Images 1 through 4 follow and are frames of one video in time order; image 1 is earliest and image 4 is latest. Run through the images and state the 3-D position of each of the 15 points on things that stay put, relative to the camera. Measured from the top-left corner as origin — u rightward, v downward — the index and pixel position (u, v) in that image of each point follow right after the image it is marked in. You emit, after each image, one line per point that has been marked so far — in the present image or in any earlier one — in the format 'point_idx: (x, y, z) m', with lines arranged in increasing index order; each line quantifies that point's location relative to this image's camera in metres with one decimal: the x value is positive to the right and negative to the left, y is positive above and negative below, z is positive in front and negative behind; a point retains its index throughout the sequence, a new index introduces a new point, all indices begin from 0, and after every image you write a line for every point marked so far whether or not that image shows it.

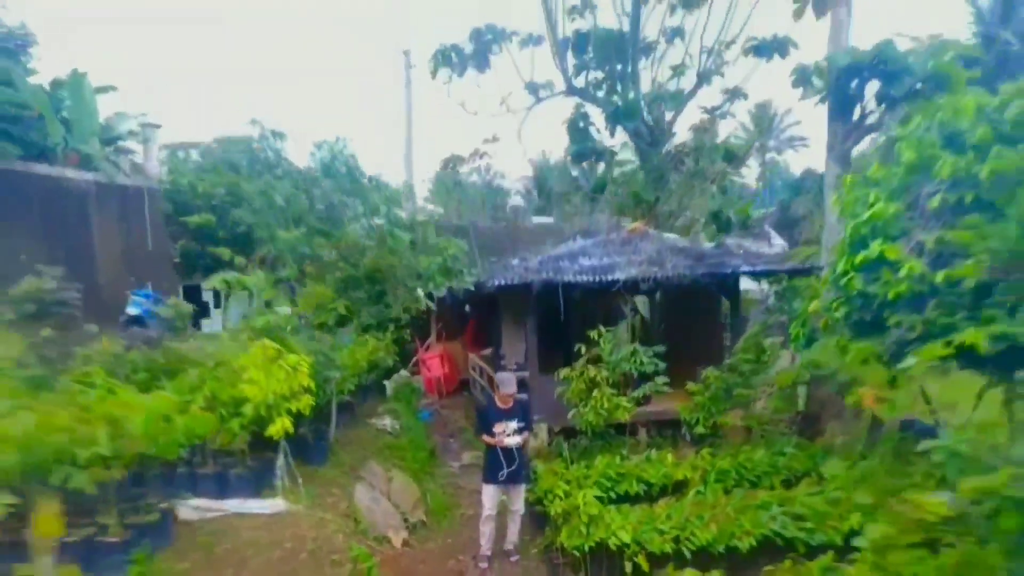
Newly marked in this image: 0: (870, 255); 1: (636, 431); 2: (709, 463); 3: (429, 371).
0: (+3.1, +0.3, +5.9) m
1: (+1.5, -1.6, +8.0) m
2: (+2.0, -1.7, +6.7) m
3: (-1.2, -1.0, +9.7) m
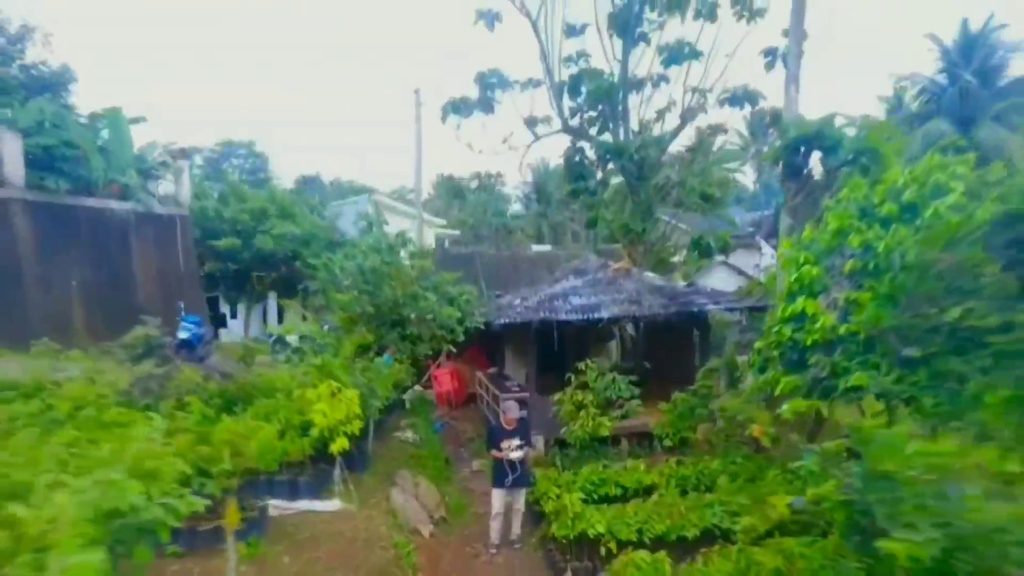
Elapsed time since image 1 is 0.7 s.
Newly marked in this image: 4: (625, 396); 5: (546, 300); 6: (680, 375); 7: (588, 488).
0: (+3.1, -0.2, +7.5) m
1: (+1.5, -2.1, +9.6) m
2: (+2.0, -2.2, +8.3) m
3: (-1.2, -1.5, +11.3) m
4: (+1.5, -1.5, +9.7) m
5: (+0.5, -0.2, +10.0) m
6: (+2.6, -1.4, +10.8) m
7: (+1.0, -2.3, +8.2) m
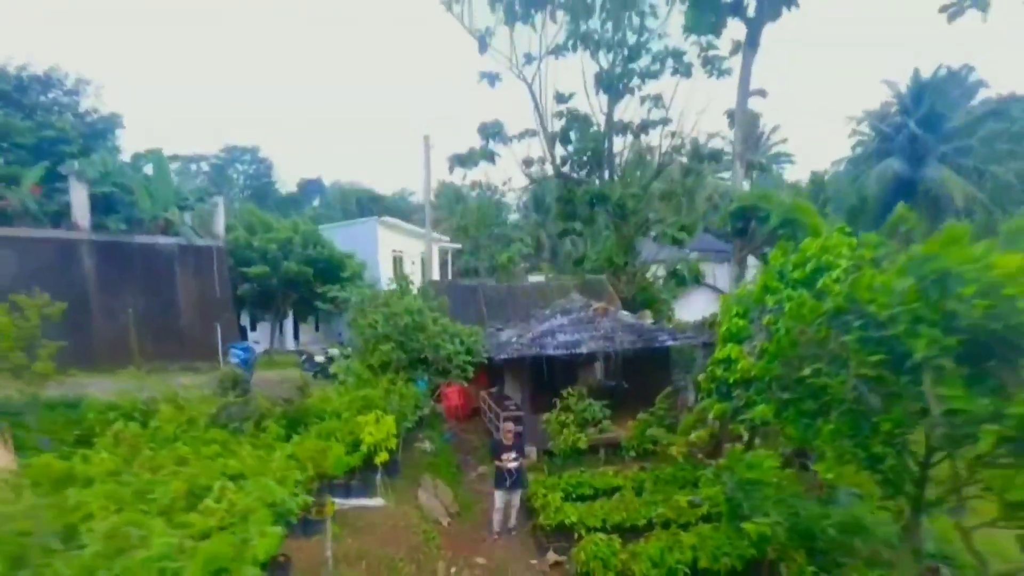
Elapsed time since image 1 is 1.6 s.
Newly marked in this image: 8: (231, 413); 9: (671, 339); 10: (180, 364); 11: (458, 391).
0: (+3.1, -0.9, +9.9) m
1: (+1.5, -2.8, +12.0) m
2: (+2.0, -2.9, +10.7) m
3: (-1.2, -2.2, +13.6) m
4: (+1.5, -2.2, +12.0) m
5: (+0.5, -0.9, +12.4) m
6: (+2.6, -2.1, +13.2) m
7: (+0.9, -3.0, +10.5) m
8: (-4.2, -1.9, +10.5) m
9: (+2.8, -0.9, +12.3) m
10: (-8.7, -1.9, +18.0) m
11: (-1.1, -2.1, +14.0) m
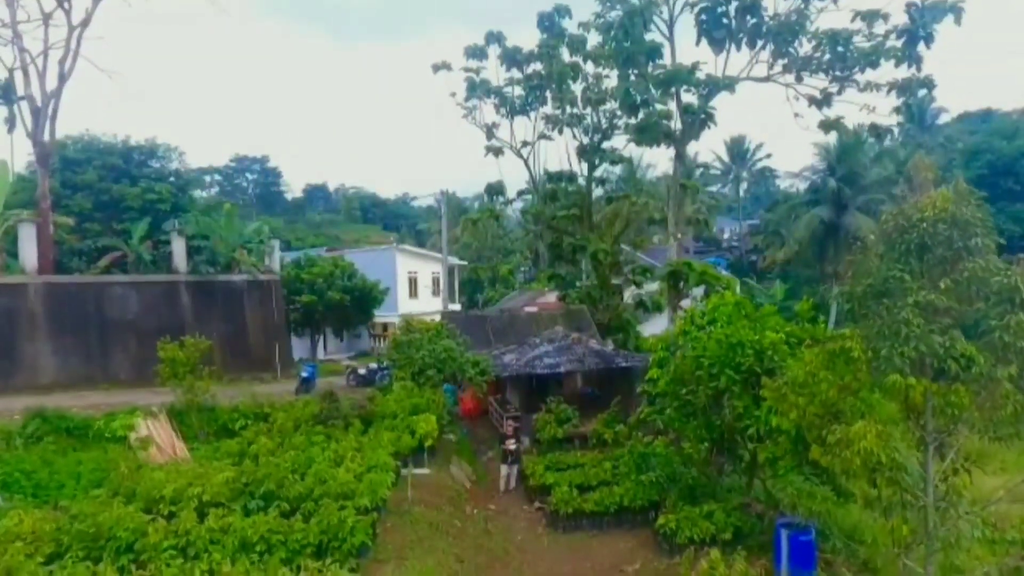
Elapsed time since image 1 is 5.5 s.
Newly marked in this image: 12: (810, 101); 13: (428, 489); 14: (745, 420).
0: (+3.1, -1.9, +15.0) m
1: (+1.5, -3.8, +17.1) m
2: (+2.0, -3.8, +15.8) m
3: (-1.2, -3.2, +18.8) m
4: (+1.5, -3.2, +17.2) m
5: (+0.5, -1.8, +17.5) m
6: (+2.6, -3.0, +18.3) m
7: (+0.9, -3.9, +15.7) m
8: (-4.2, -2.8, +15.7) m
9: (+2.8, -1.8, +17.4) m
10: (-8.7, -2.9, +23.1) m
11: (-1.1, -3.0, +19.2) m
12: (+7.6, +4.8, +17.7) m
13: (-1.7, -4.0, +14.1) m
14: (+3.7, -2.1, +11.2) m
